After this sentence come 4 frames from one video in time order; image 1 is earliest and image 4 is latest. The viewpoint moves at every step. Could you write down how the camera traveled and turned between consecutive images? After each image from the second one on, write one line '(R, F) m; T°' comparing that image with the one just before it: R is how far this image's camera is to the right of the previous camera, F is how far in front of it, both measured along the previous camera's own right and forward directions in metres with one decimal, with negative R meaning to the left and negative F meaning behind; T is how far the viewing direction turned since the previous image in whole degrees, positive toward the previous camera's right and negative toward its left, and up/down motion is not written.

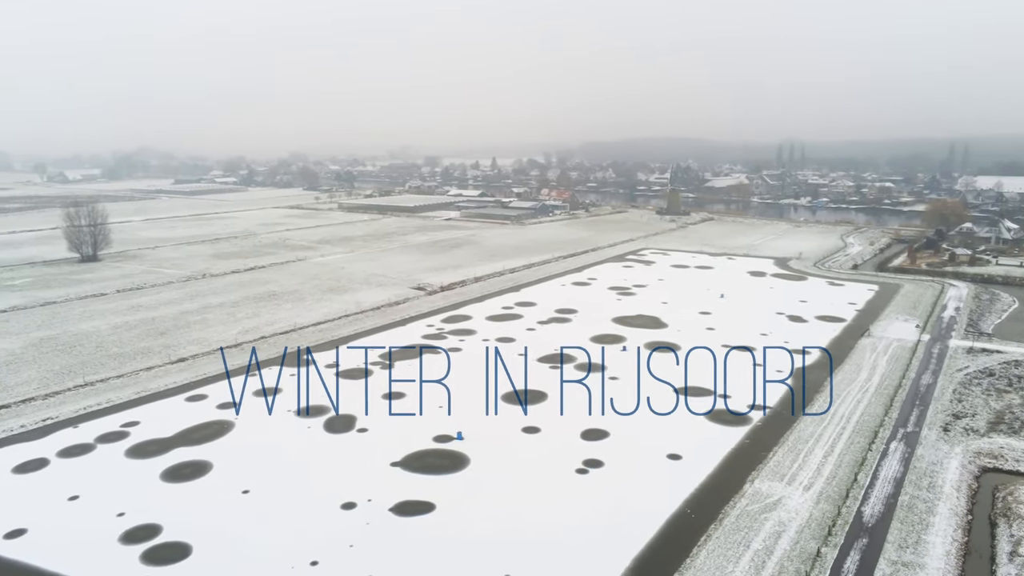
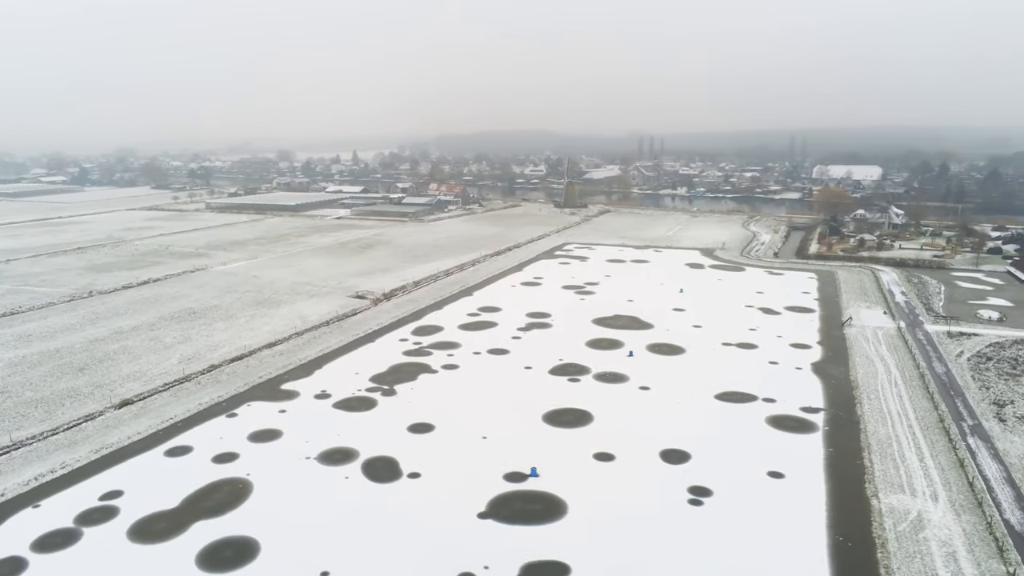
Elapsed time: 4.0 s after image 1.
(-2.3, +1.2) m; +11°
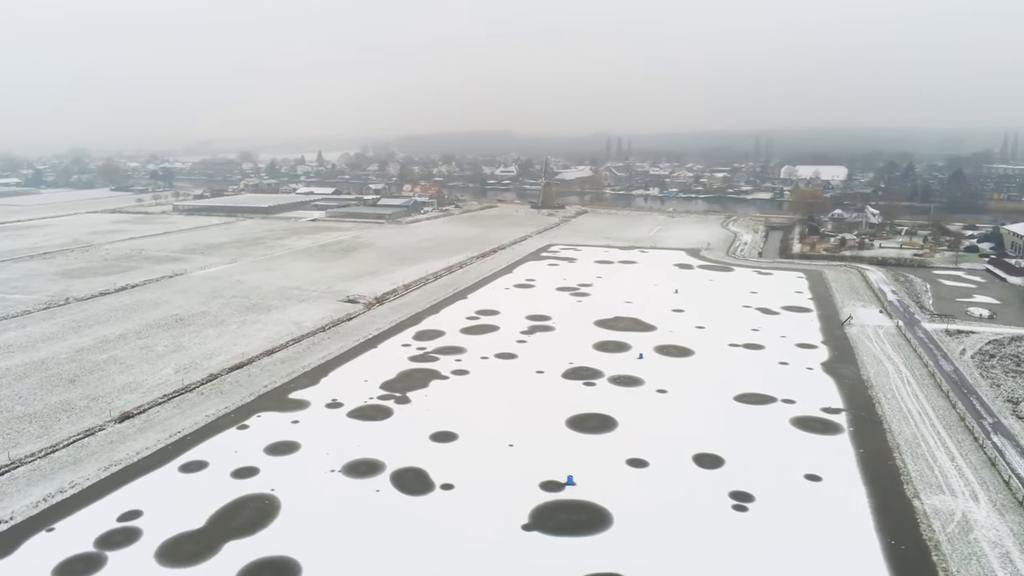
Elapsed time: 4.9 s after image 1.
(-0.7, +0.2) m; +3°
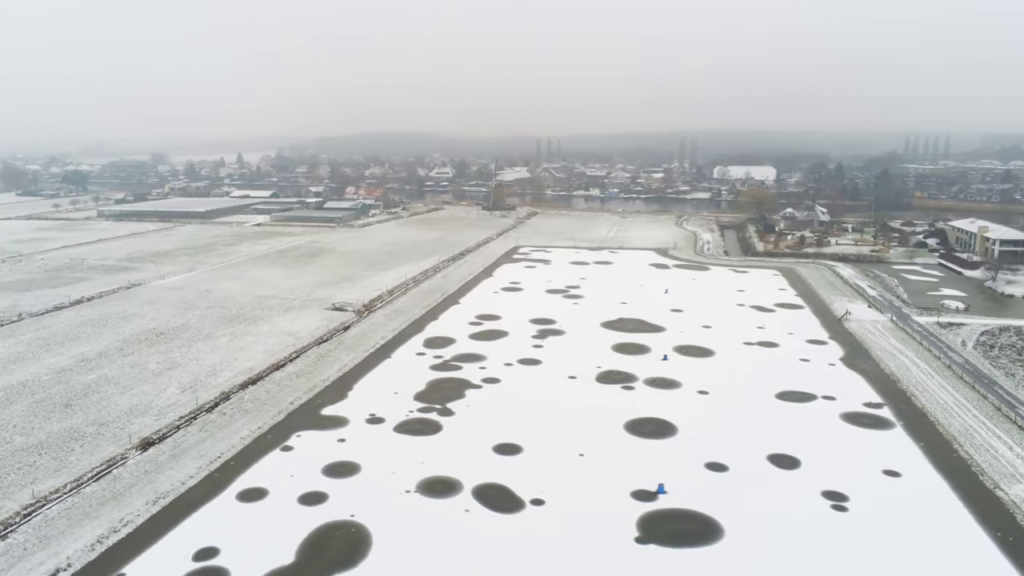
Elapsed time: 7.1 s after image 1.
(-1.8, +0.2) m; +6°
